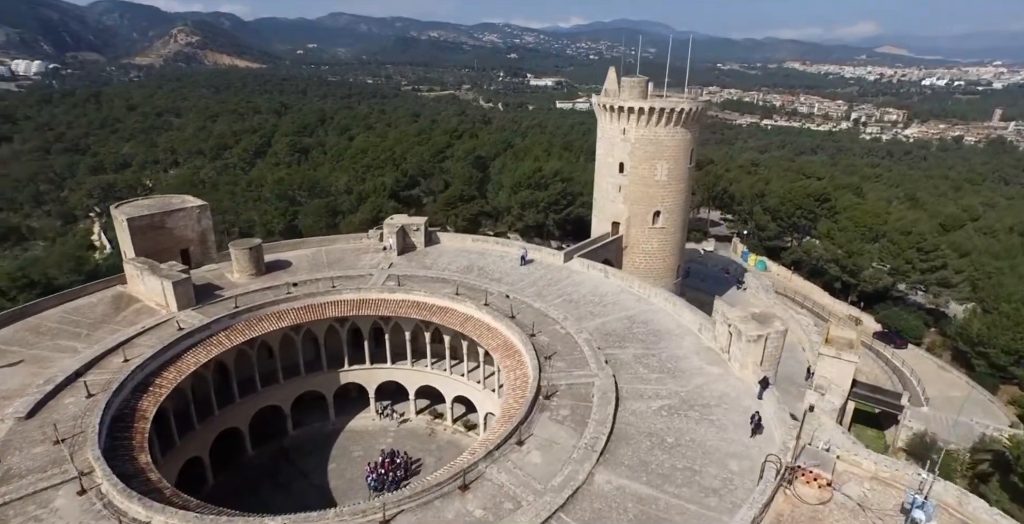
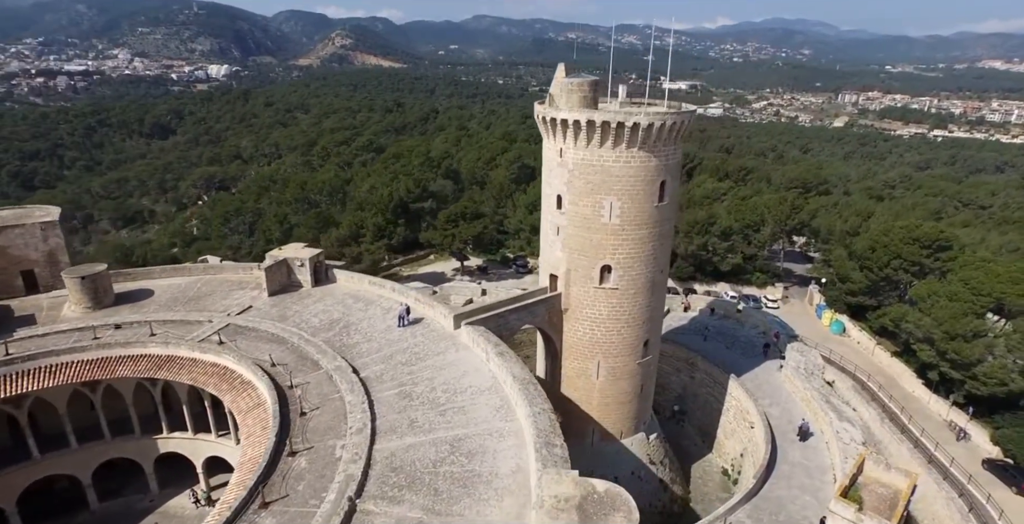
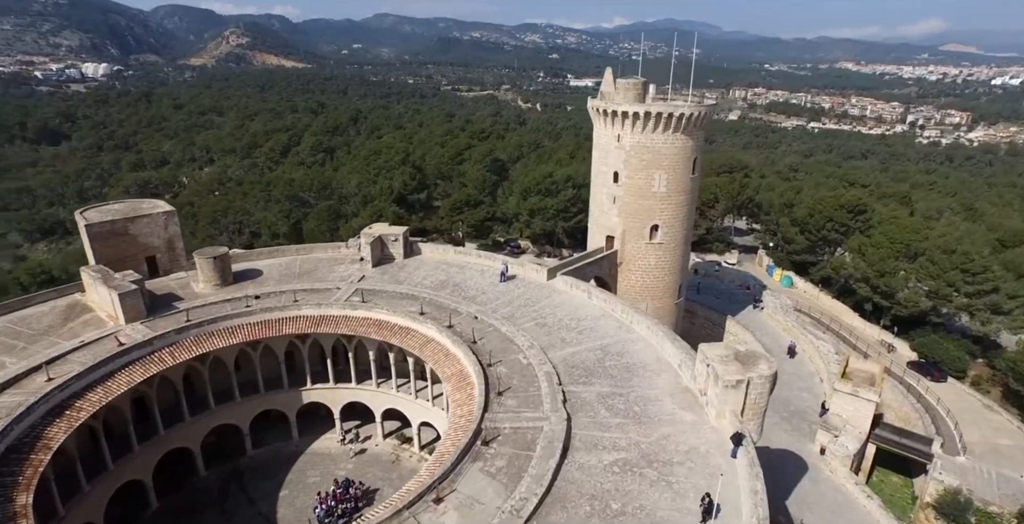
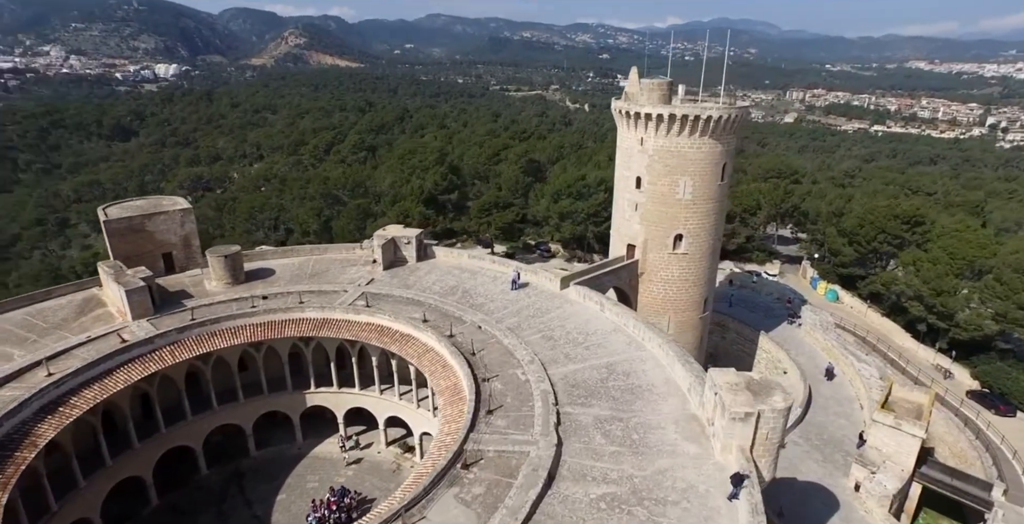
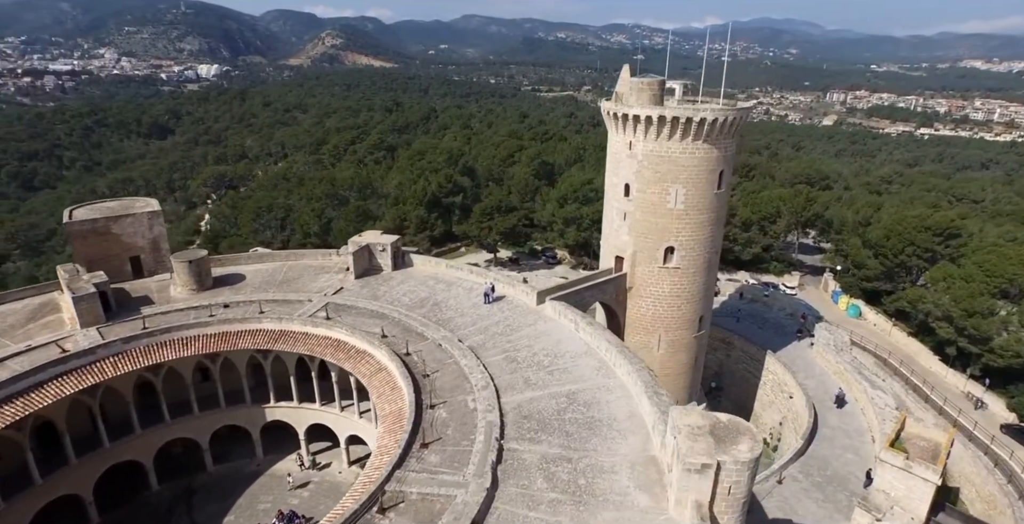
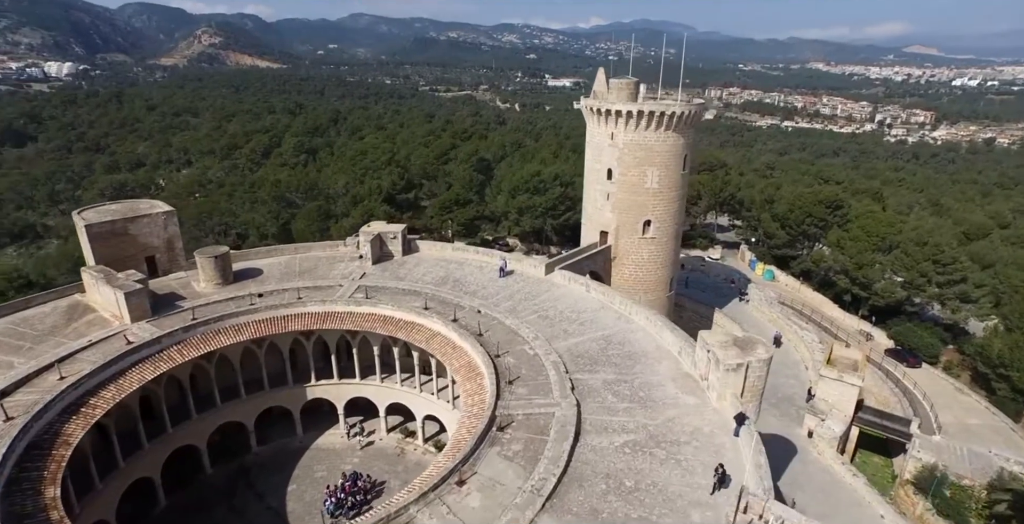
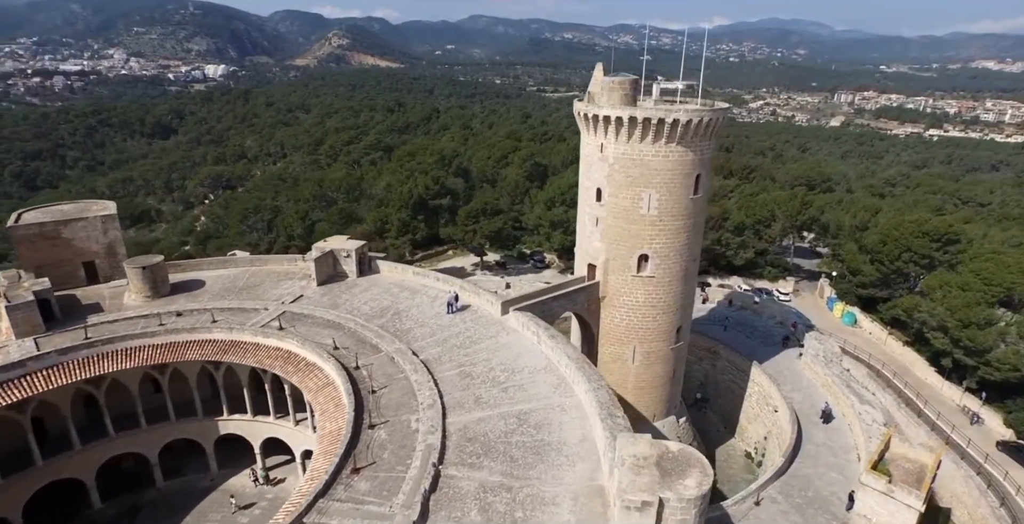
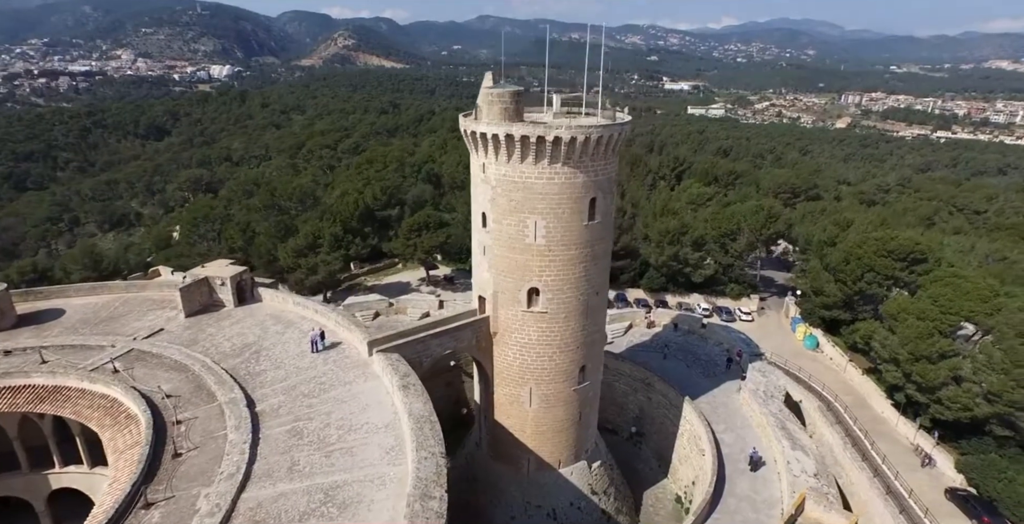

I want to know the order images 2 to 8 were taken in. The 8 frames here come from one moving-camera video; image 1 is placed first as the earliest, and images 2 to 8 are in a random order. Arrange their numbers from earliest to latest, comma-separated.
6, 3, 4, 5, 7, 2, 8
